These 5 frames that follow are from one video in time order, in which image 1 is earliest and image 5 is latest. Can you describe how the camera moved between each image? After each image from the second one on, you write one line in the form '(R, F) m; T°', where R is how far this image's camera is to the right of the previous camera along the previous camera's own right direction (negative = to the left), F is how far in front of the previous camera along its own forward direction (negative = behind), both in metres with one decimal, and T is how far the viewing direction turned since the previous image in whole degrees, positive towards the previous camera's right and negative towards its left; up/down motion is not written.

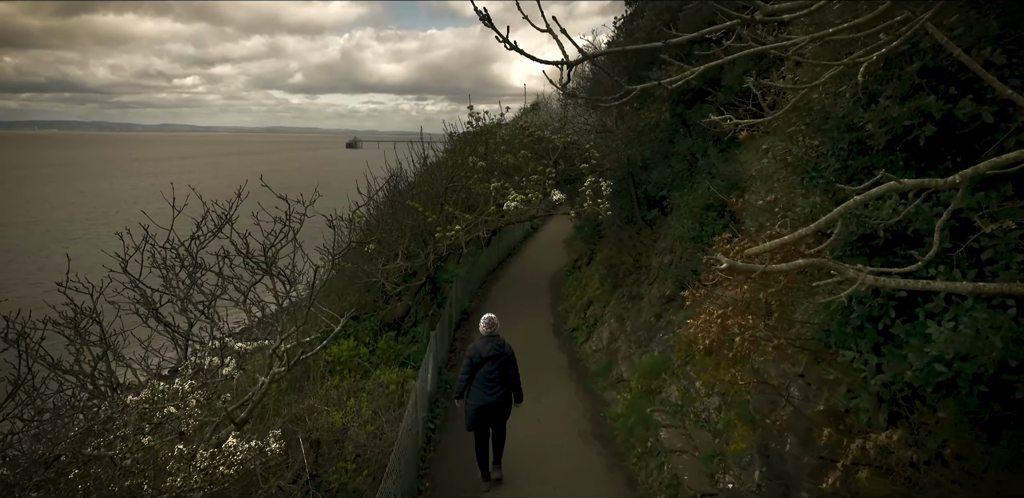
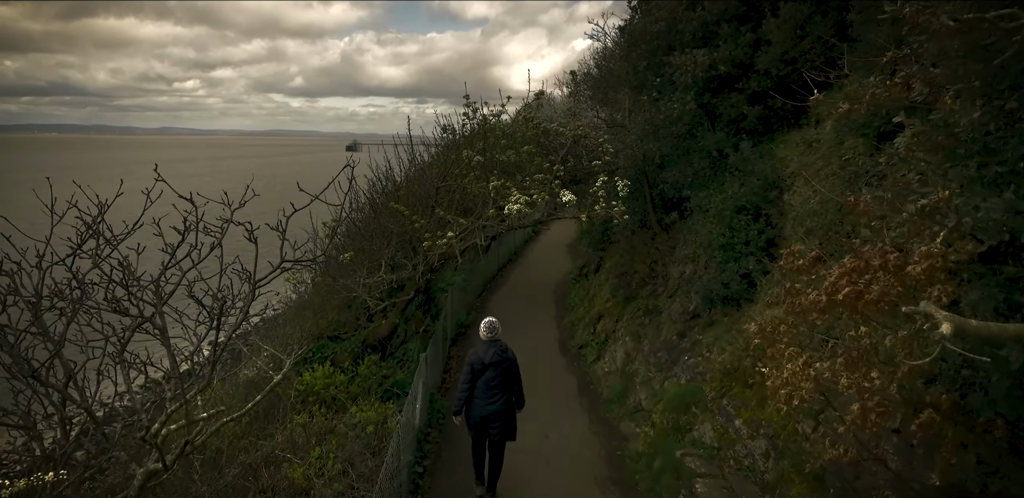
(0.0, +1.3) m; 0°
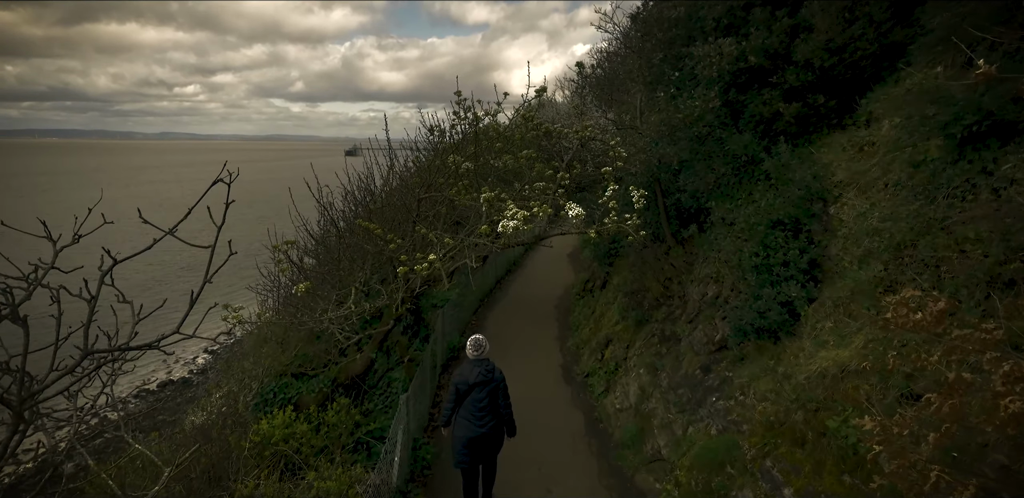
(+0.1, +1.3) m; 0°
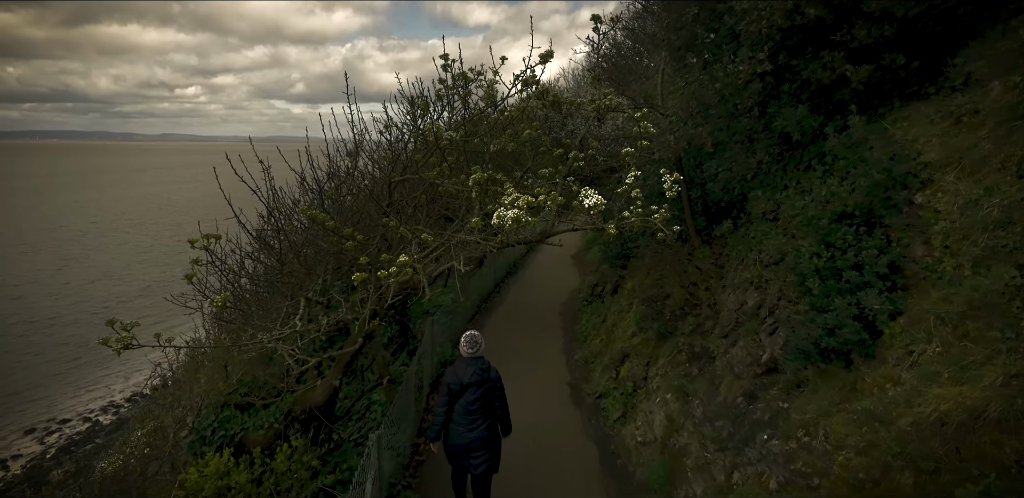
(0.0, +1.5) m; 0°
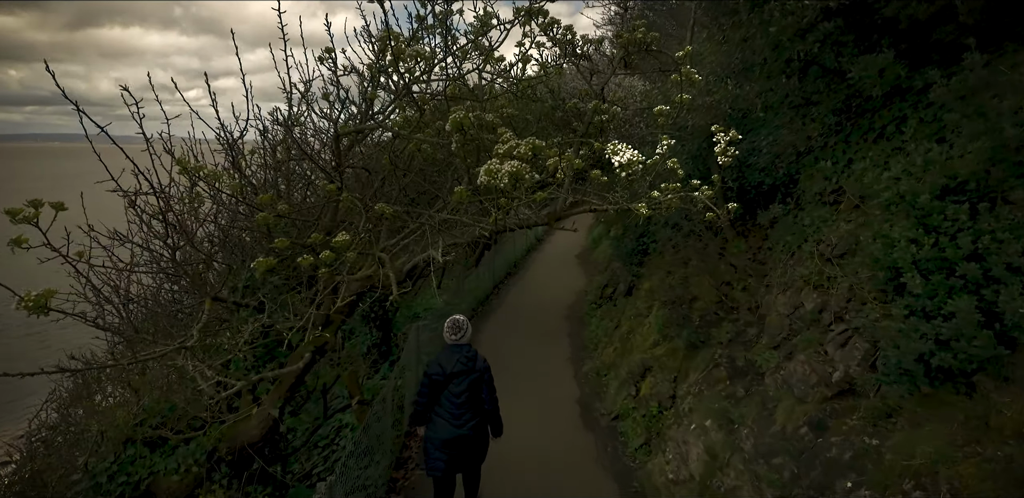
(0.0, +1.5) m; 0°
